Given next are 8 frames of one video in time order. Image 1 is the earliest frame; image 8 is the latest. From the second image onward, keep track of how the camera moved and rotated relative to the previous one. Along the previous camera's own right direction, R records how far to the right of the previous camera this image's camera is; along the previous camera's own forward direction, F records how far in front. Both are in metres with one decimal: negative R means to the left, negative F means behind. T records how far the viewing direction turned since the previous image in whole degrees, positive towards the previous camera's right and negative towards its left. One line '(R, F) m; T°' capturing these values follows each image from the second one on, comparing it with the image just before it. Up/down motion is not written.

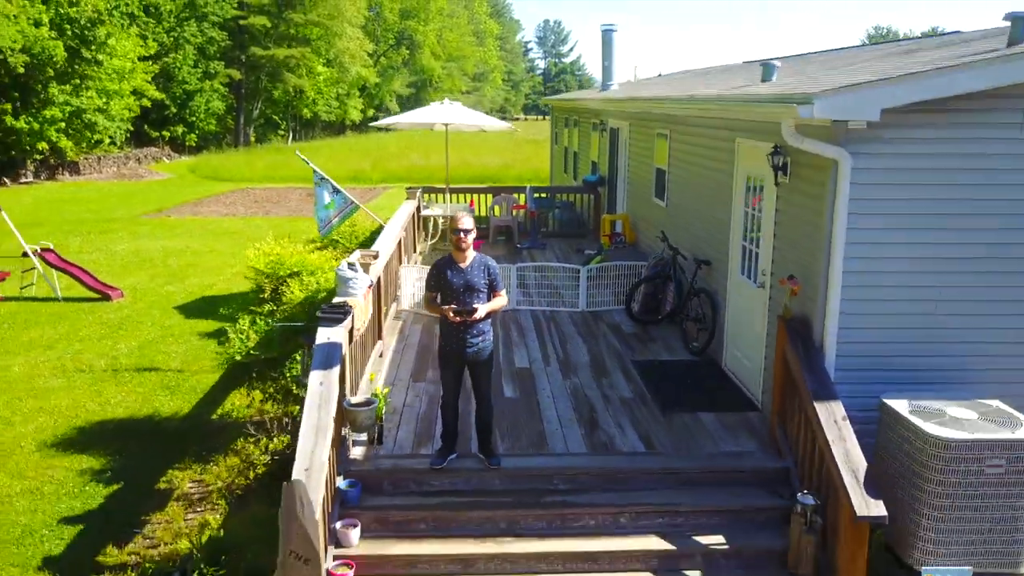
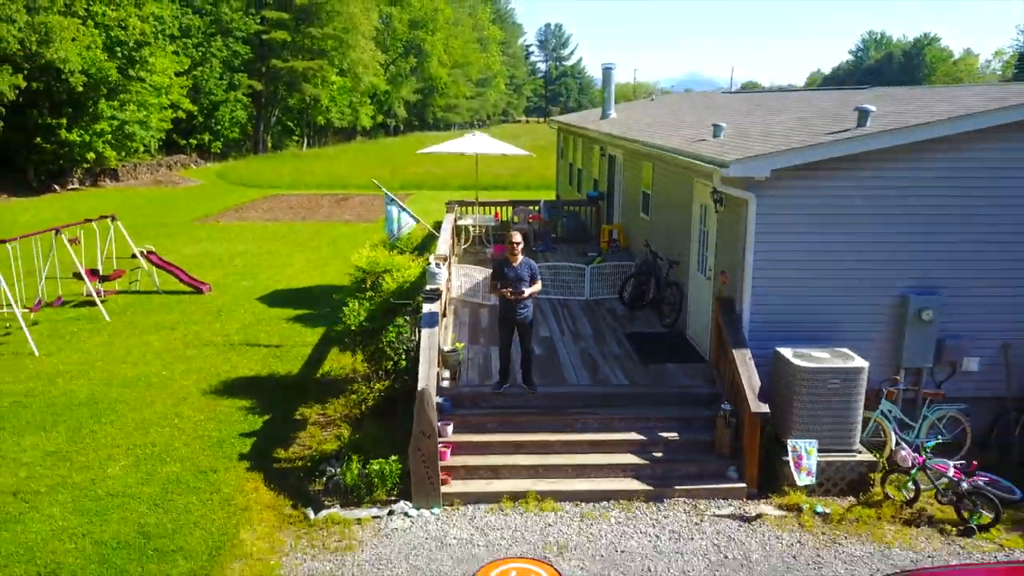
(-0.1, -0.9) m; 0°
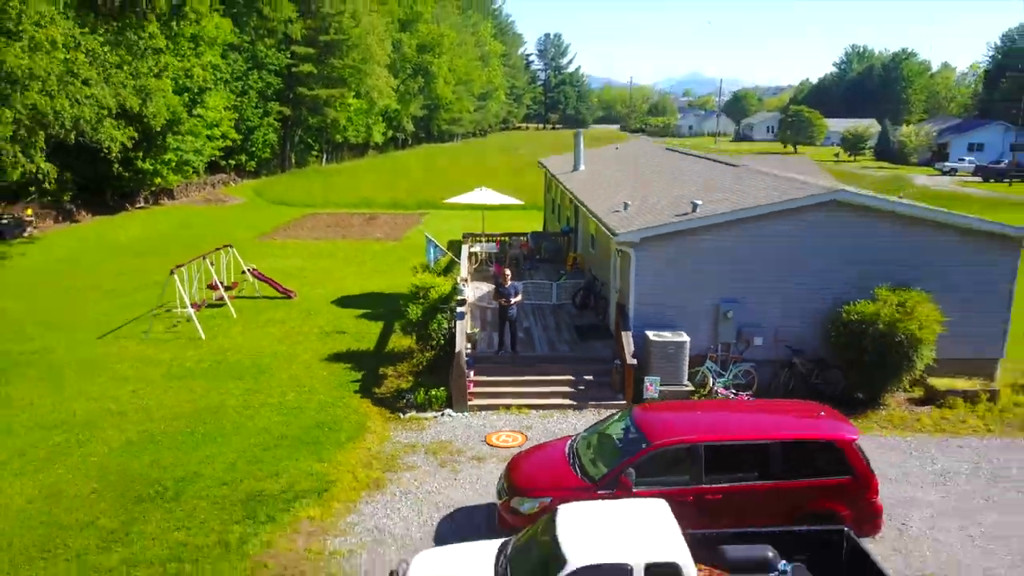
(0.0, -2.2) m; 0°
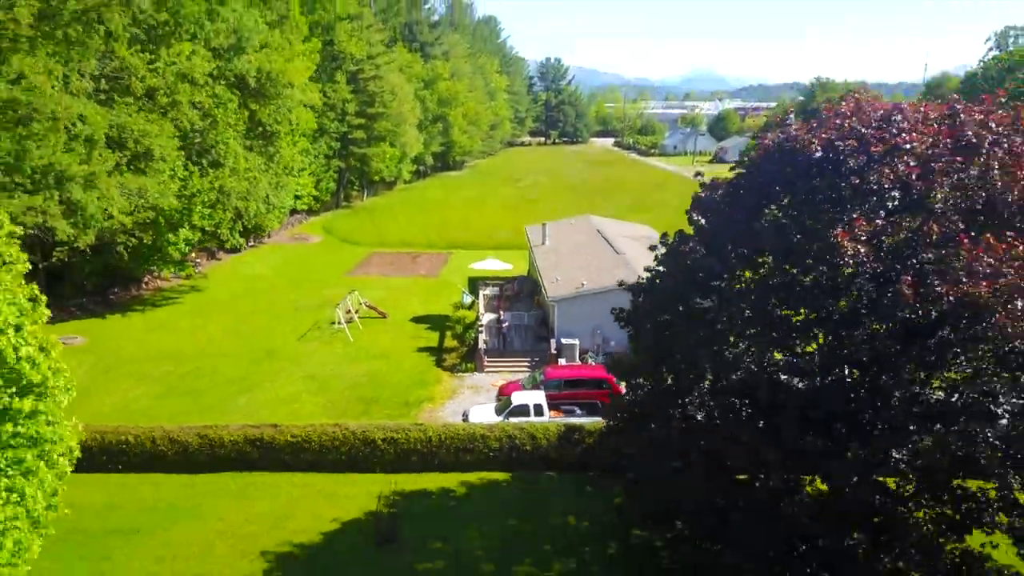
(+0.2, -6.0) m; 0°
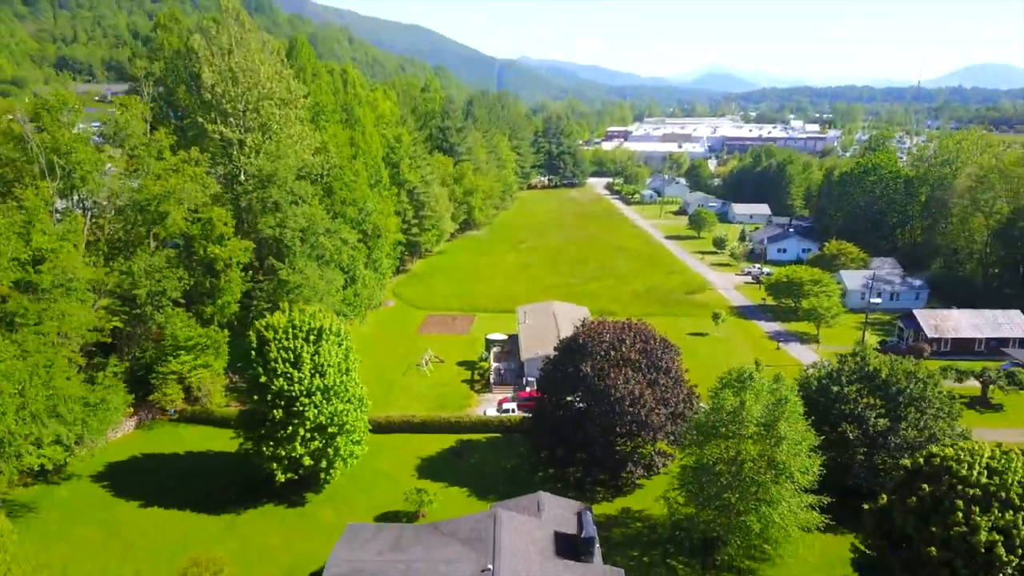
(+0.6, -12.7) m; -1°
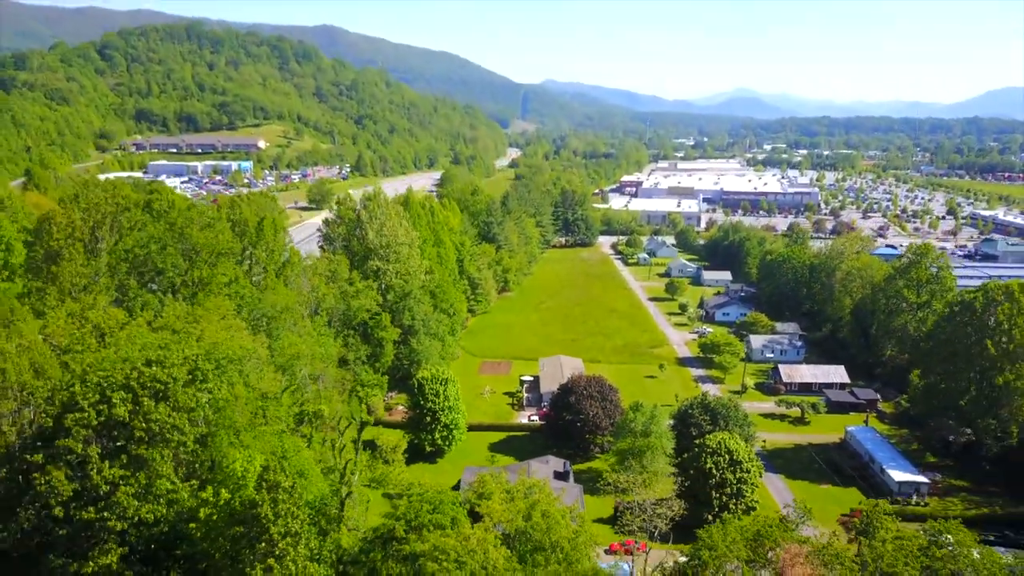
(-0.1, -18.7) m; -2°
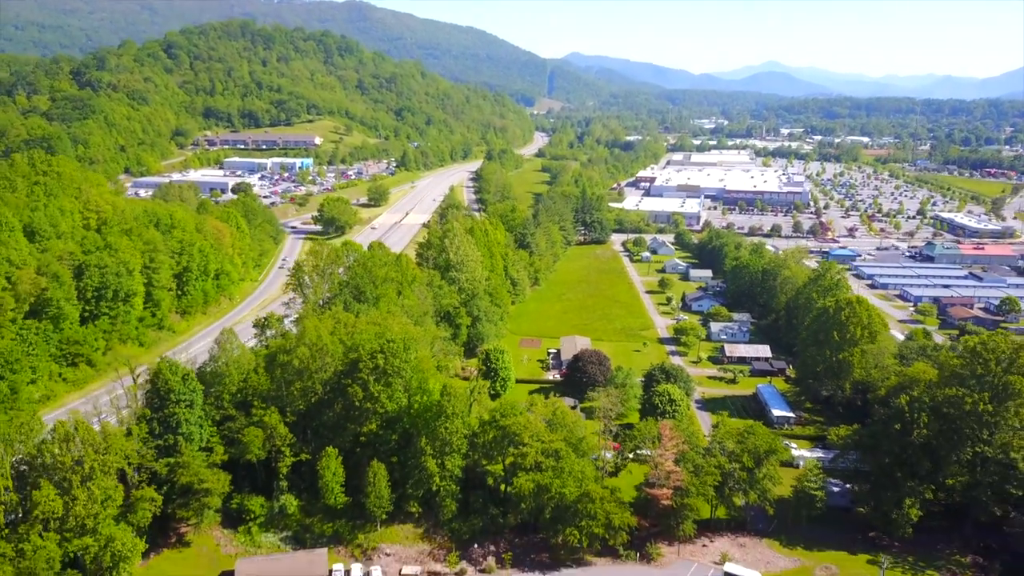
(-0.6, -21.5) m; -2°
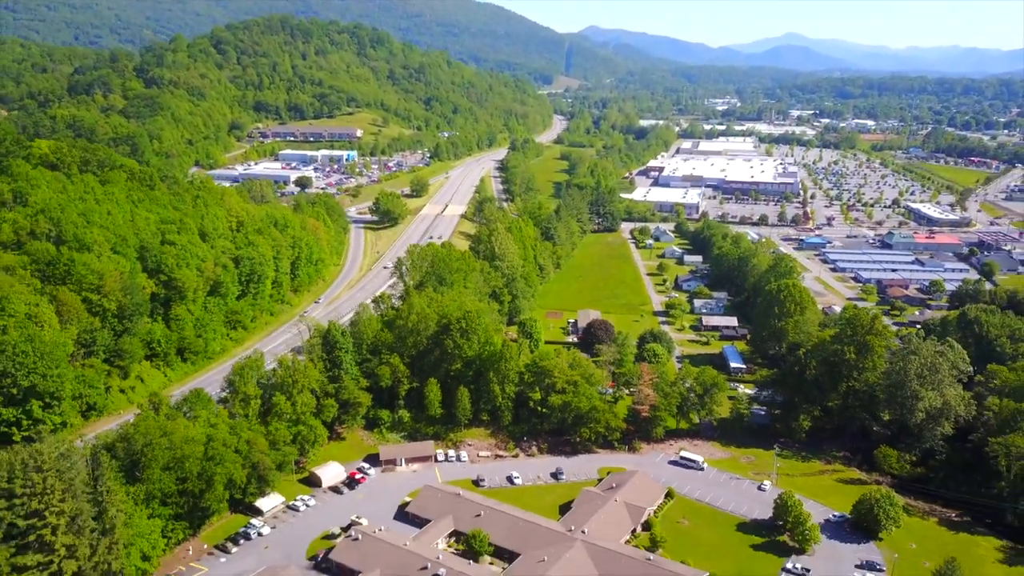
(-1.4, -21.4) m; -1°
